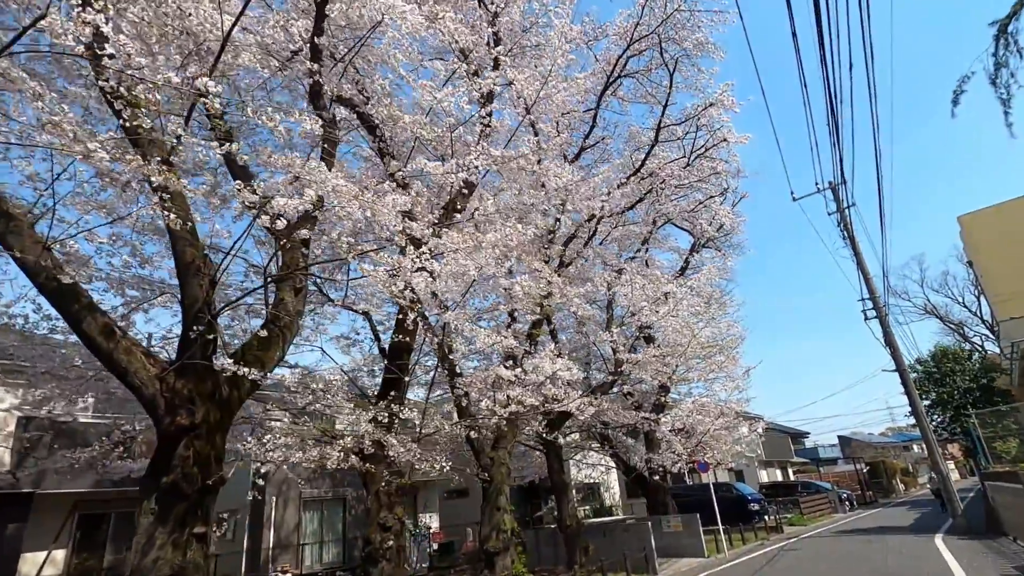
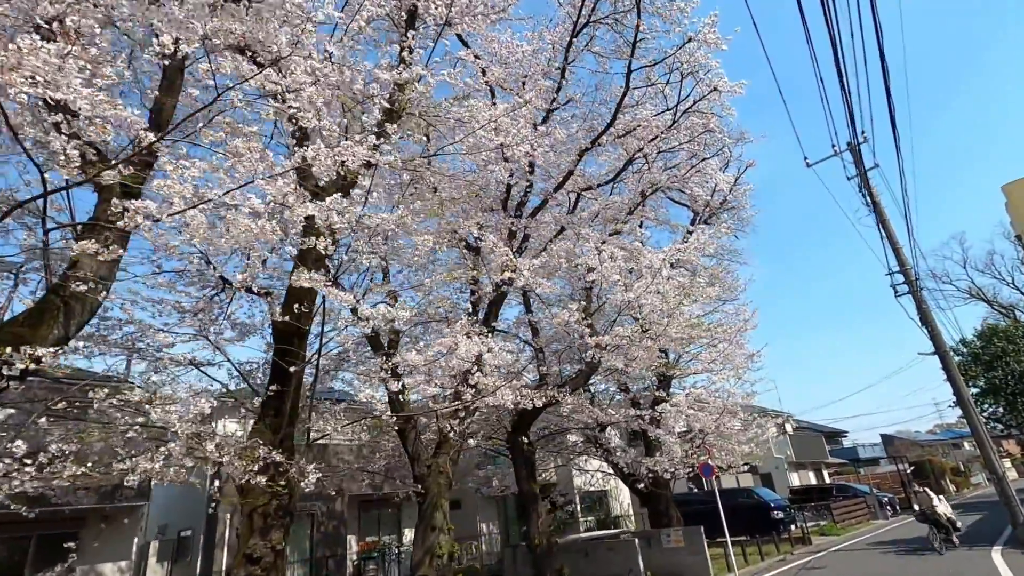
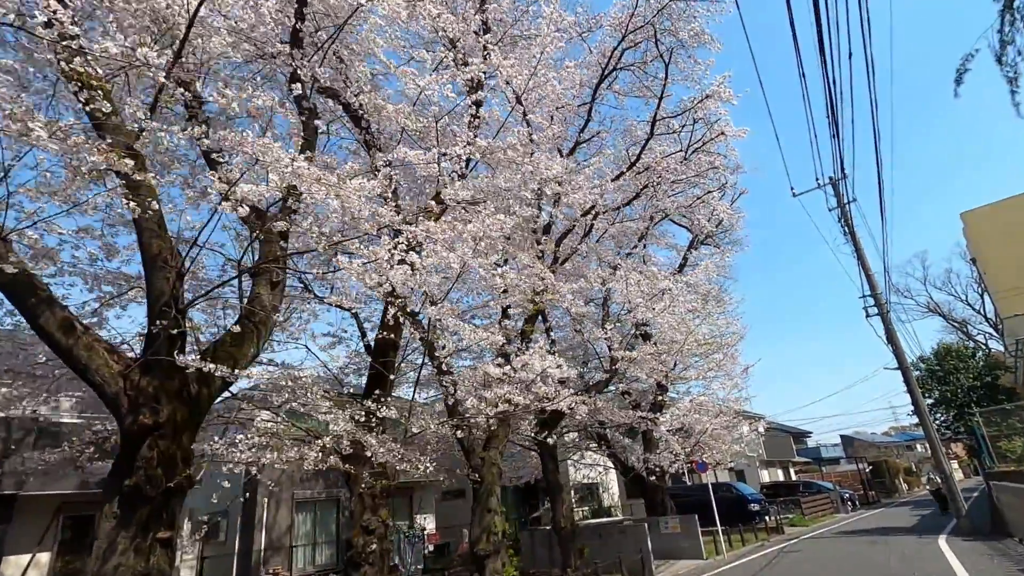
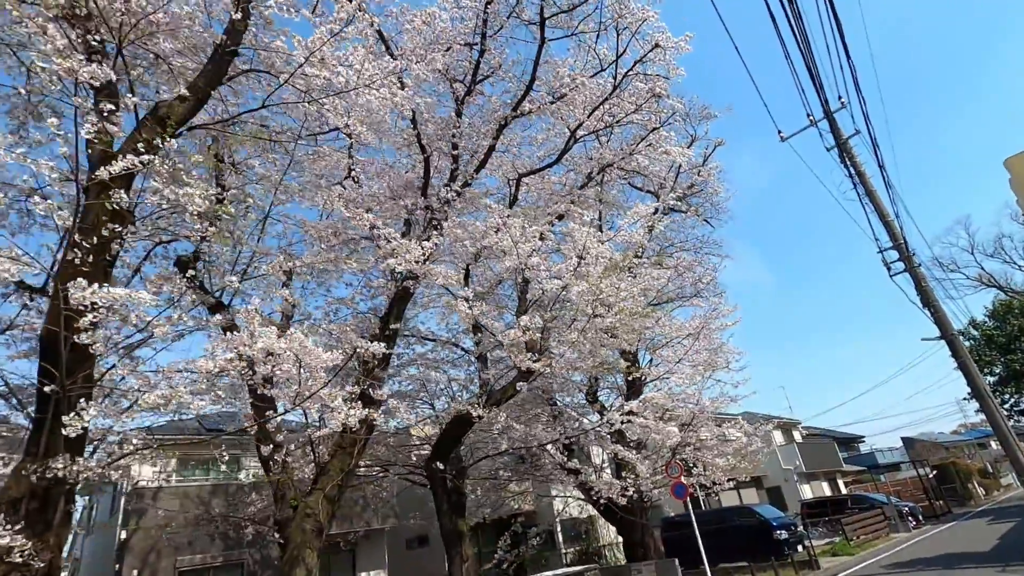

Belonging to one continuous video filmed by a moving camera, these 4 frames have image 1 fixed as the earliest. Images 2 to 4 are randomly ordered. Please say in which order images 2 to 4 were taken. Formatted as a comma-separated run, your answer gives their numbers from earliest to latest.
3, 2, 4
